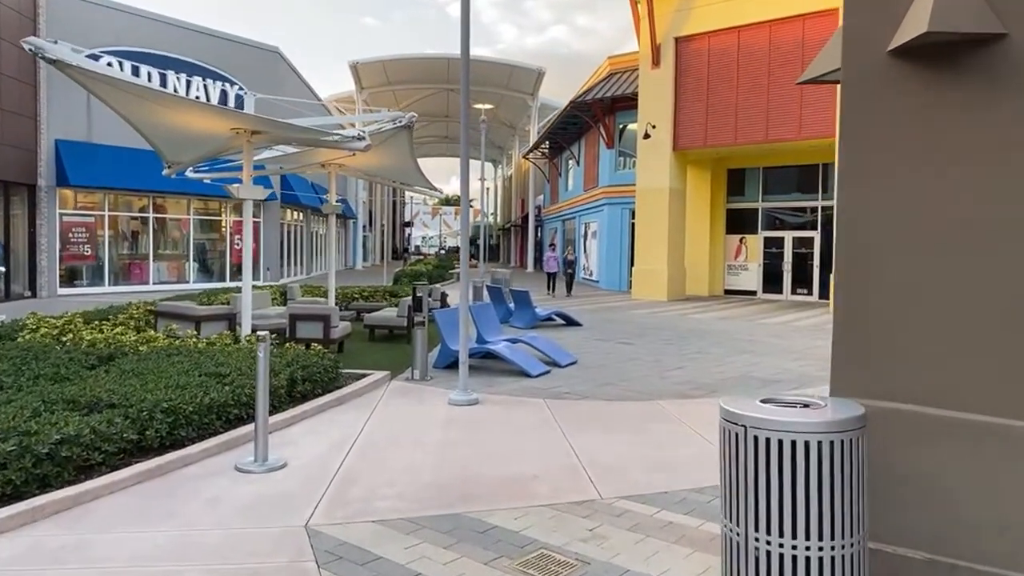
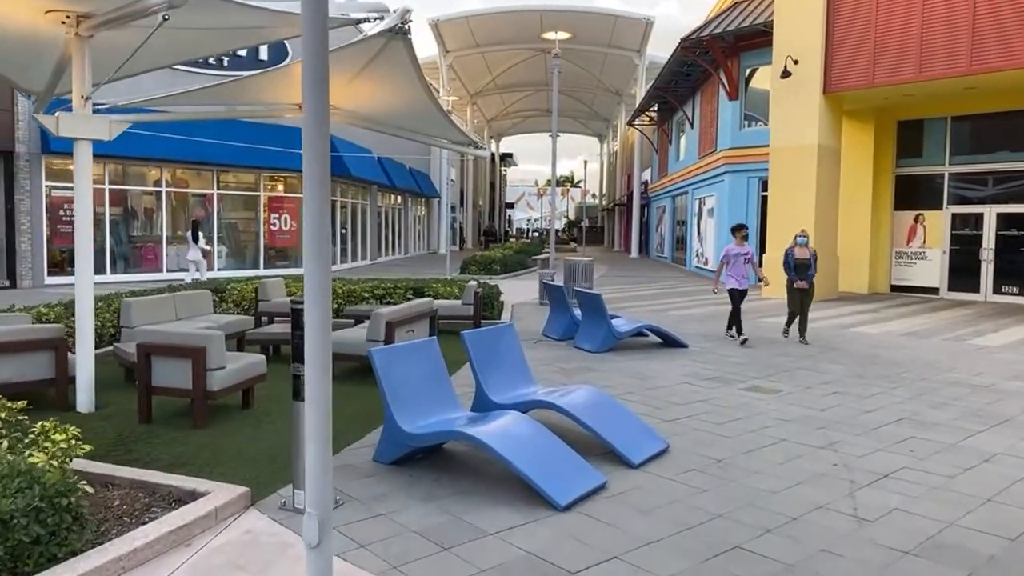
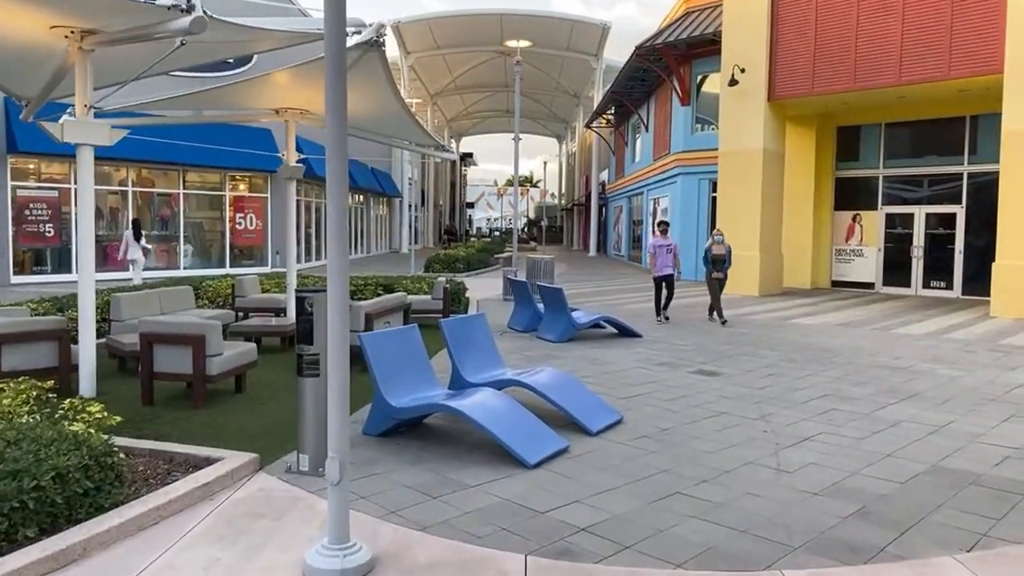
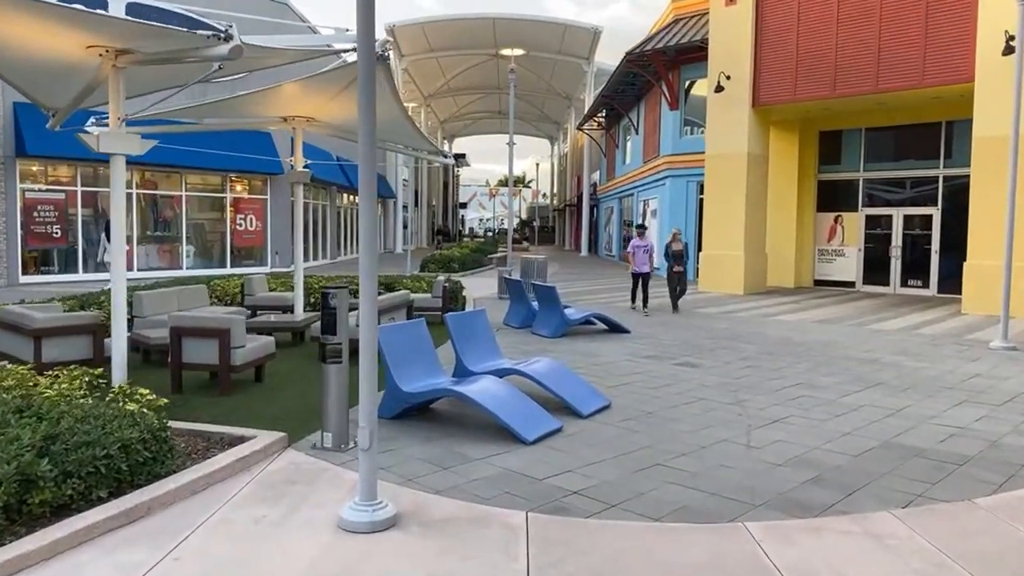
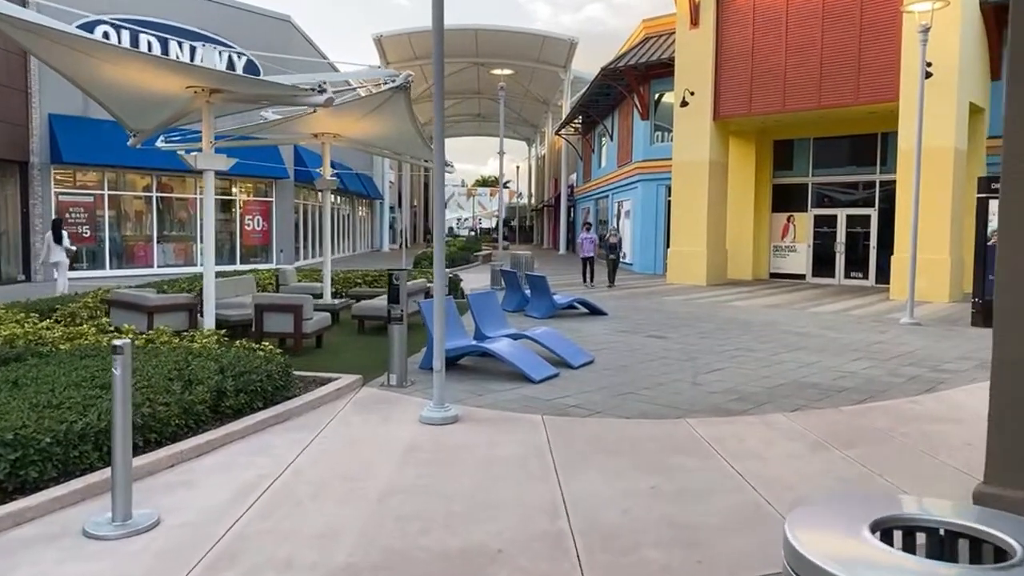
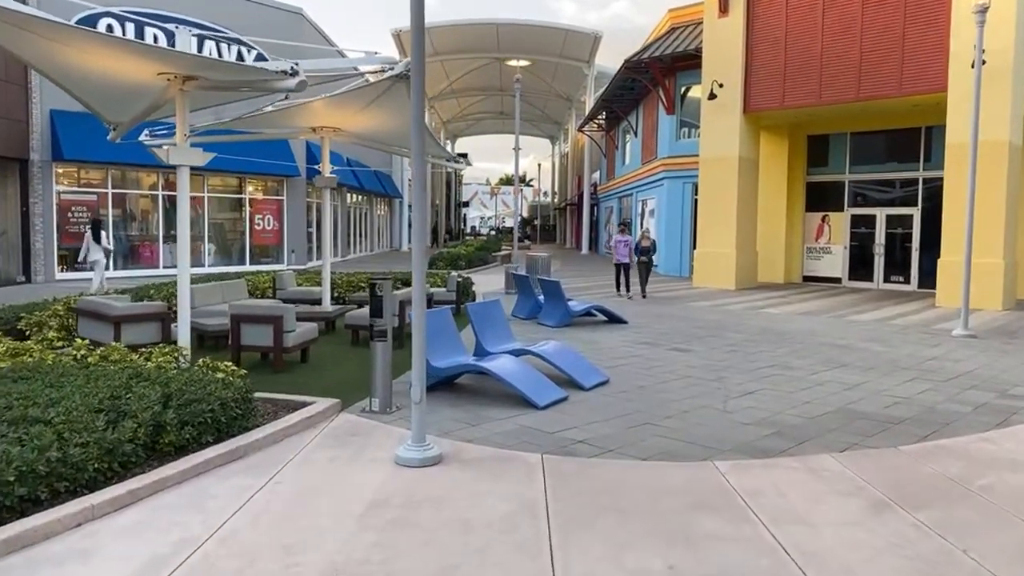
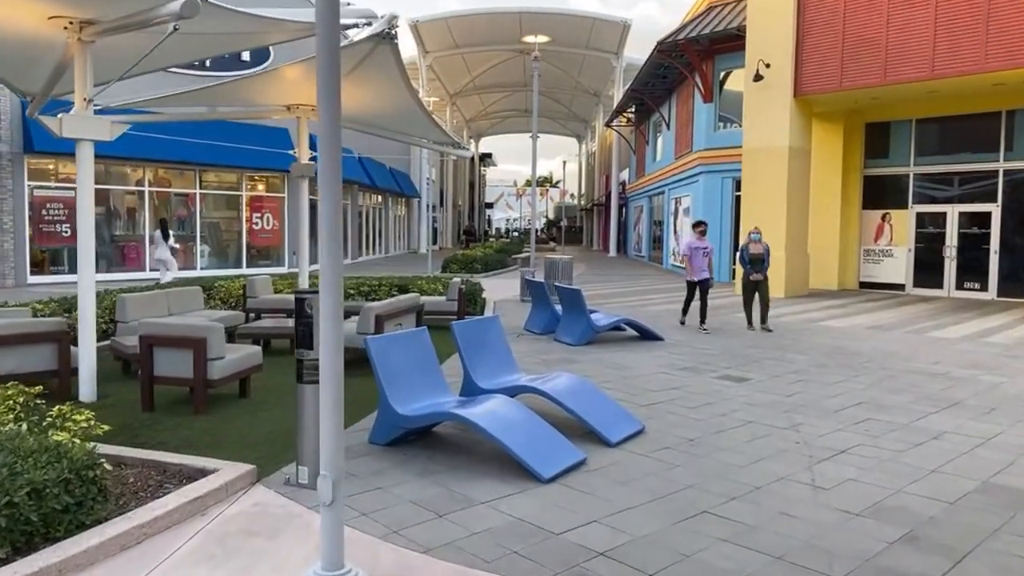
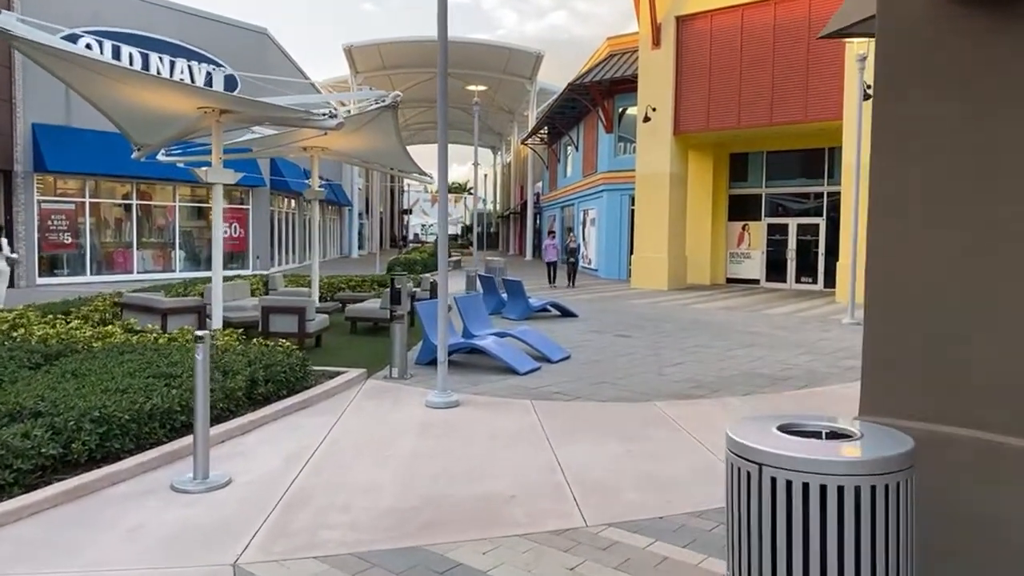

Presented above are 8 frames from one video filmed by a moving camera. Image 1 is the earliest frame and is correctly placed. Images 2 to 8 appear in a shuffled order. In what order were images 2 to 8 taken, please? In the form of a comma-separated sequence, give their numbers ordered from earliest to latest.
8, 5, 6, 4, 3, 7, 2
